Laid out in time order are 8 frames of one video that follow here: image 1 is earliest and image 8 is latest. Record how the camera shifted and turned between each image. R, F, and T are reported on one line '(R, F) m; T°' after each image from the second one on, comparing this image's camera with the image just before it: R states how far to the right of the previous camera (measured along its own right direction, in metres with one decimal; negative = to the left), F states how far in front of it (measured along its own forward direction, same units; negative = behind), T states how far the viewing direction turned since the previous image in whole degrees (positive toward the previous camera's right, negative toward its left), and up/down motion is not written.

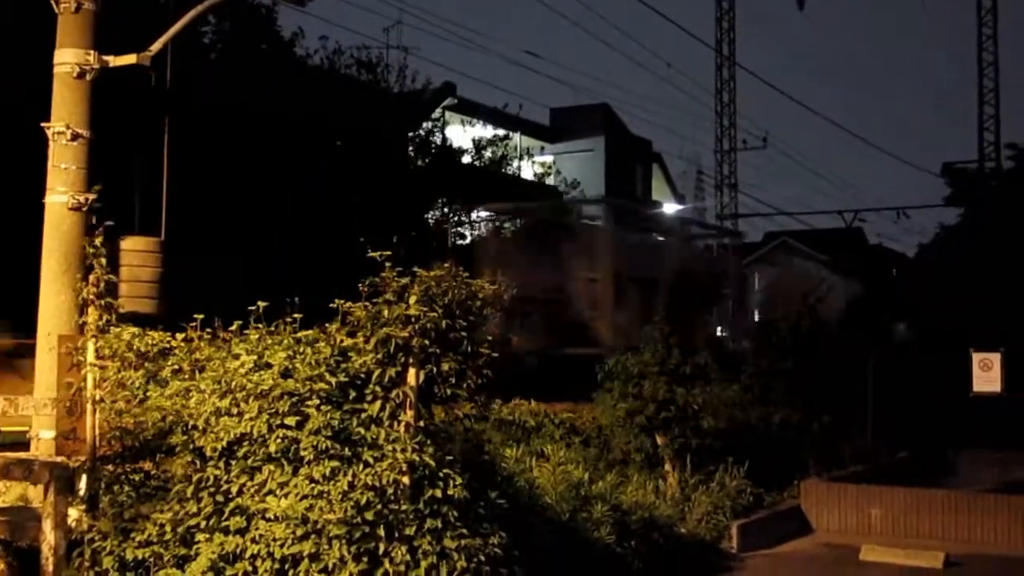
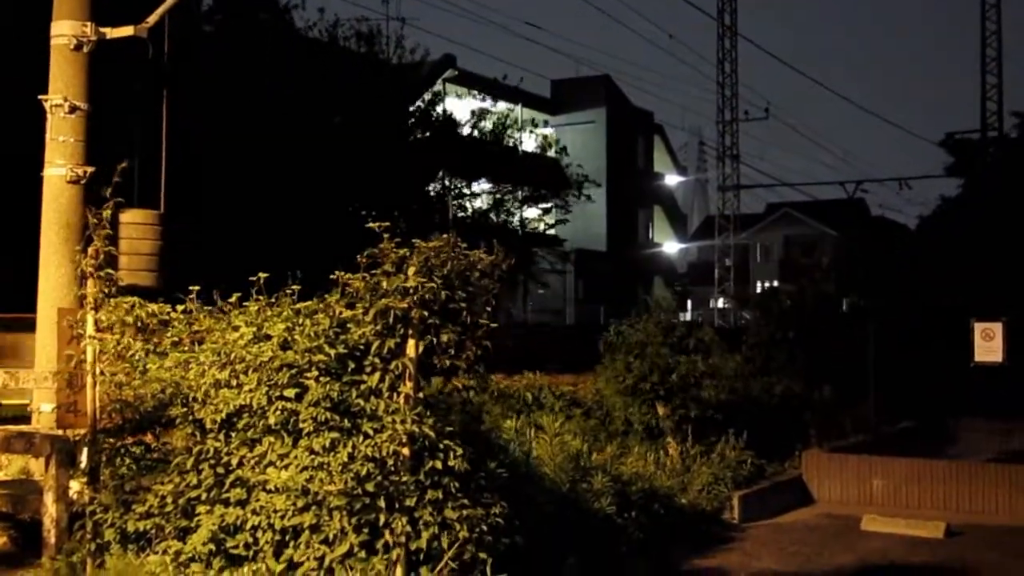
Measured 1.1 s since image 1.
(0.0, 0.0) m; 0°
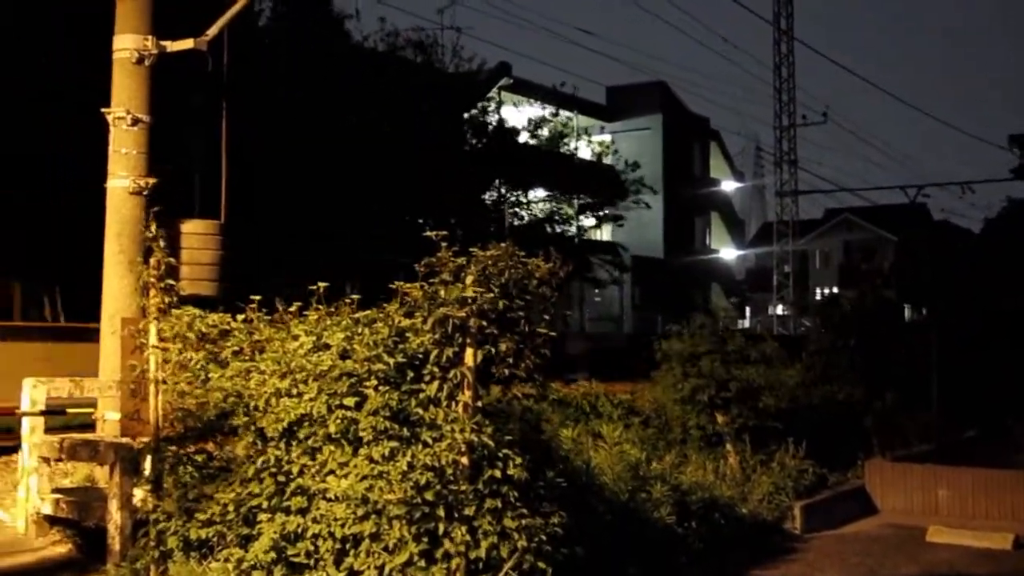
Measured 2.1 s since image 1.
(-0.1, 0.0) m; -2°
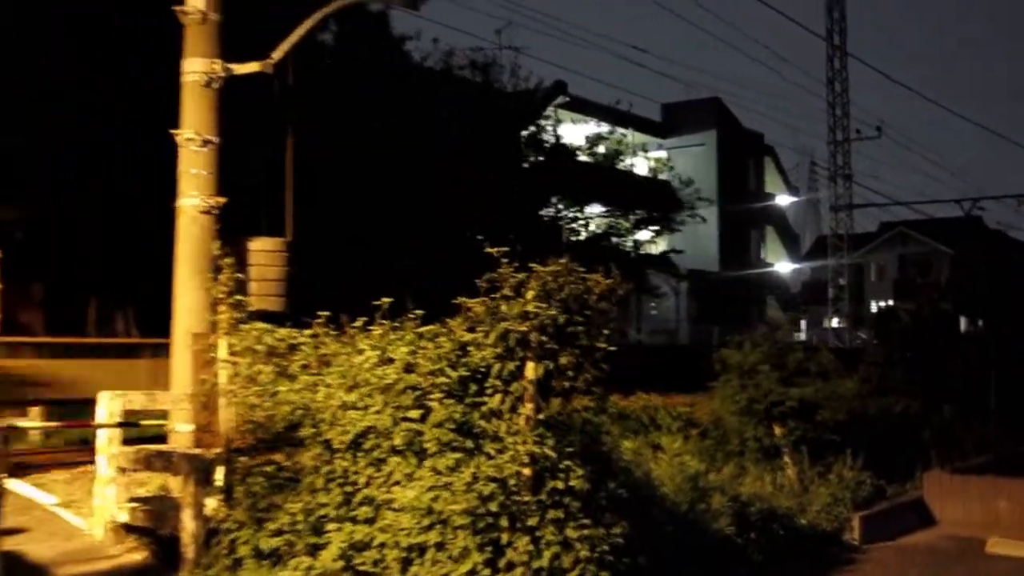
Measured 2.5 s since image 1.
(-0.1, -0.2) m; -2°
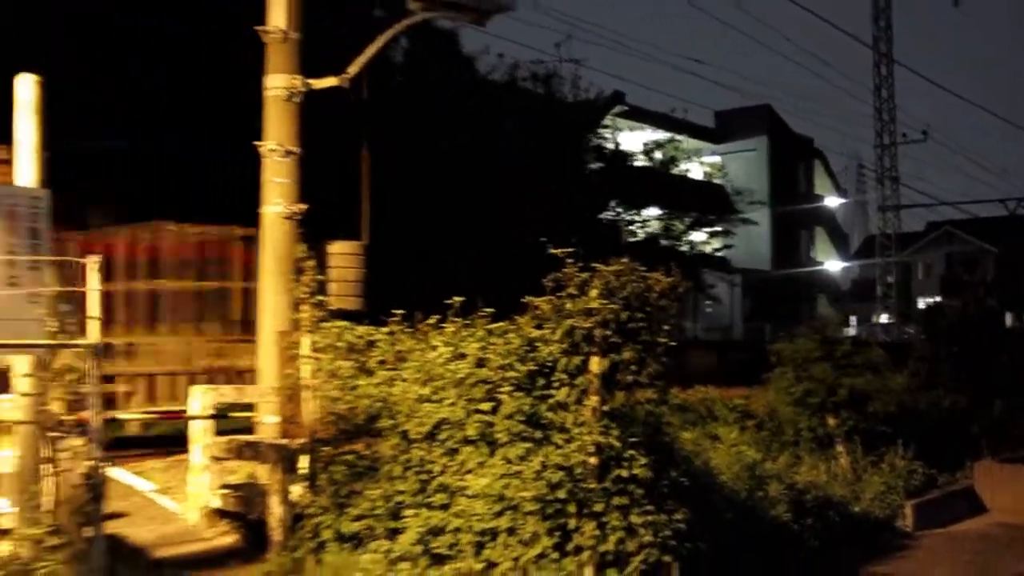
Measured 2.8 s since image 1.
(-0.2, -0.5) m; -2°
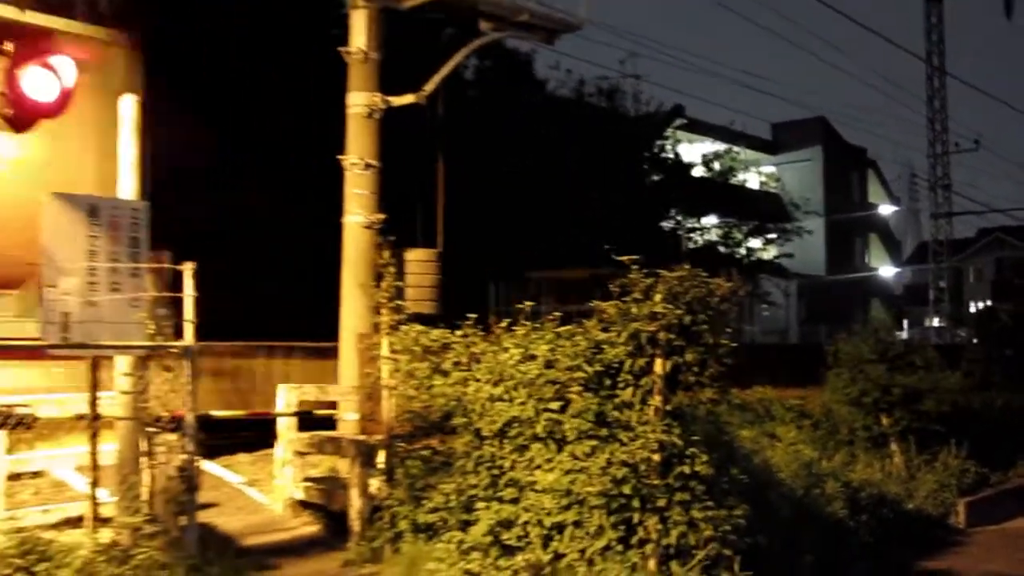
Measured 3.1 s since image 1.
(-0.1, -0.4) m; -2°
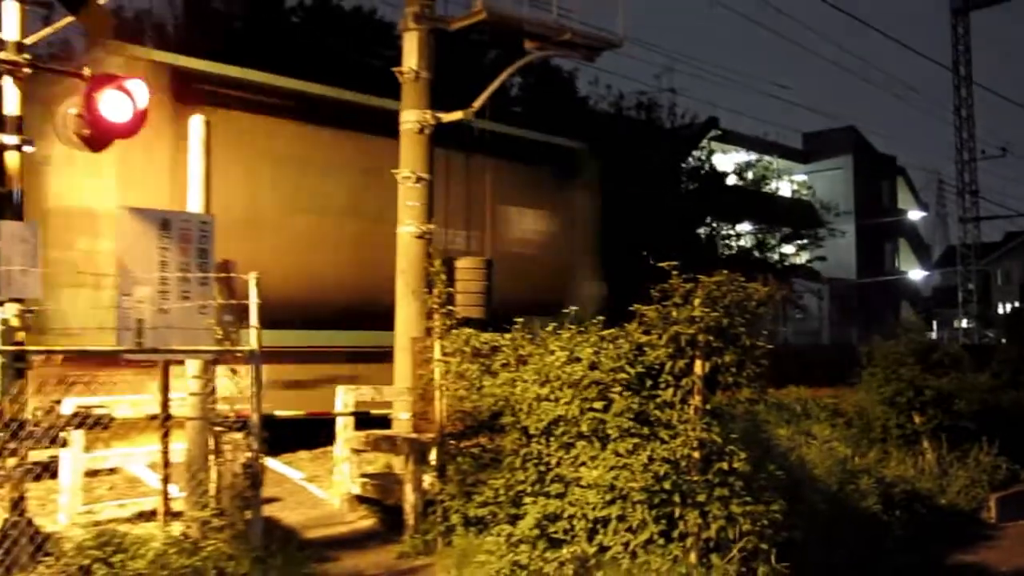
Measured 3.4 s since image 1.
(-0.1, -0.4) m; -2°
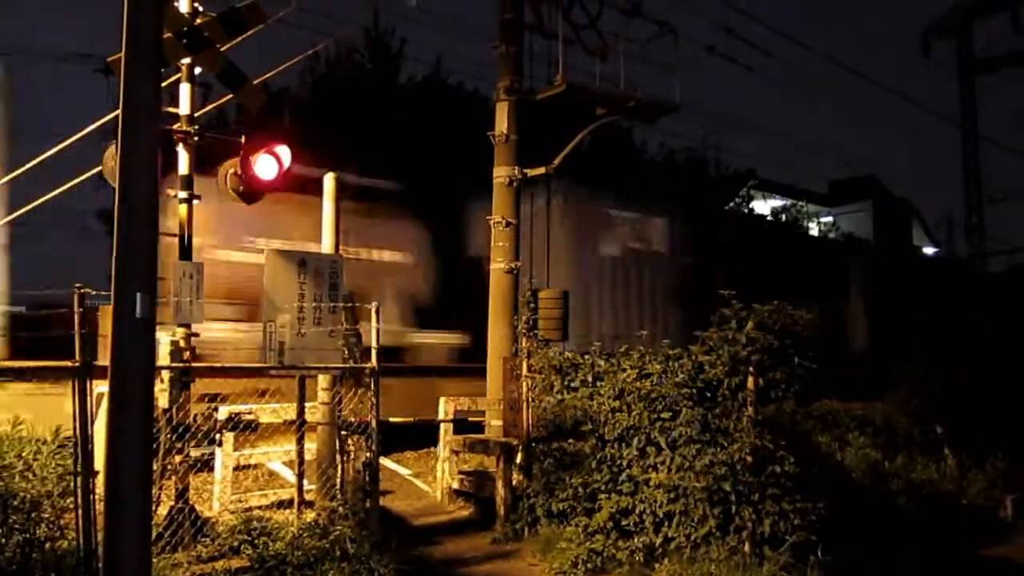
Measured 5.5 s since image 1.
(-0.3, -1.7) m; -2°
